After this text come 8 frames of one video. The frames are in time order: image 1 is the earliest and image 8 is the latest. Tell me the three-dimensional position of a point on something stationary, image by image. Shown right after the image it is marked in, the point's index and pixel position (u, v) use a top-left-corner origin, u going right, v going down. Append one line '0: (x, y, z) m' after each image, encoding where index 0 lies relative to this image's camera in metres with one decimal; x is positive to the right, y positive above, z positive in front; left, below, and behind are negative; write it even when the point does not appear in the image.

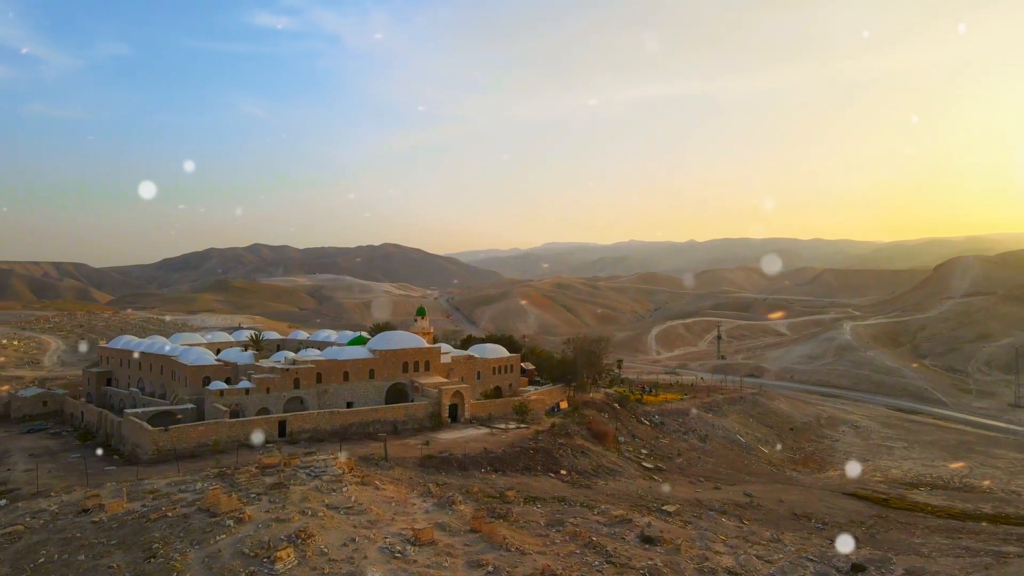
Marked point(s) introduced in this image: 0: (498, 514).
0: (-0.4, -5.5, +16.1) m
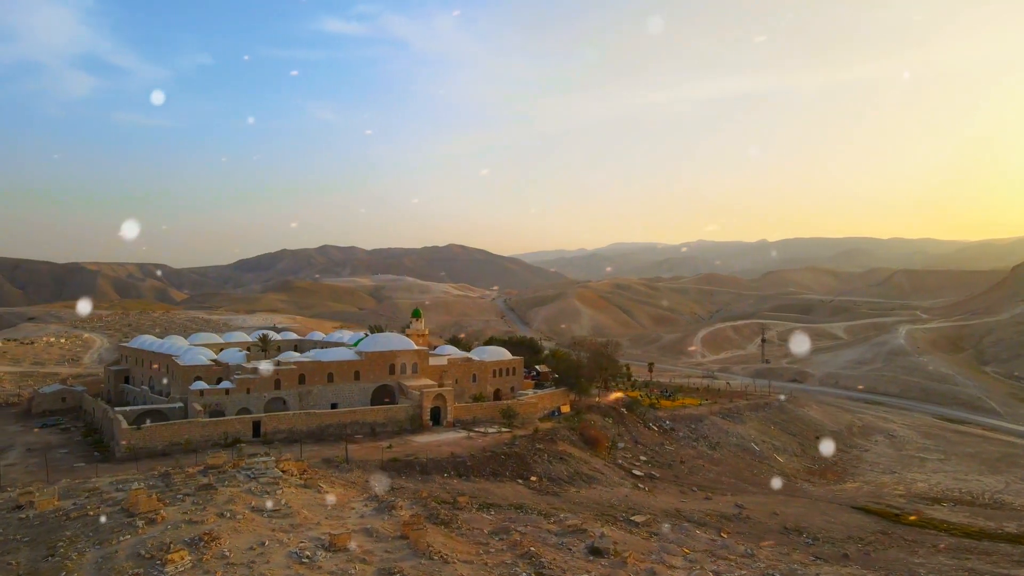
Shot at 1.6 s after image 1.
0: (-1.7, -5.5, +15.8) m
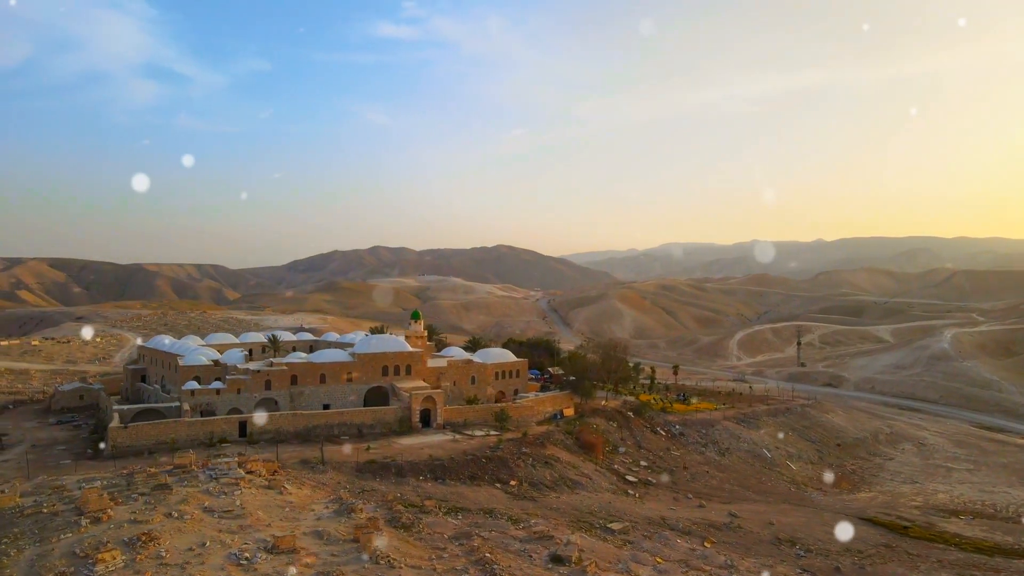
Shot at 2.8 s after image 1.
0: (-2.6, -5.6, +15.7) m
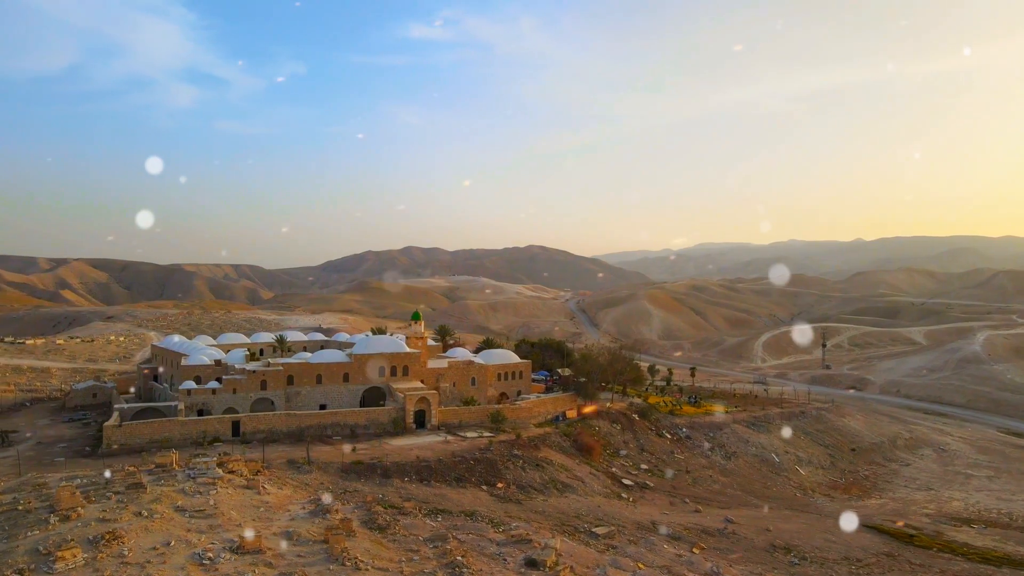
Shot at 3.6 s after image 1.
0: (-3.2, -5.6, +15.6) m
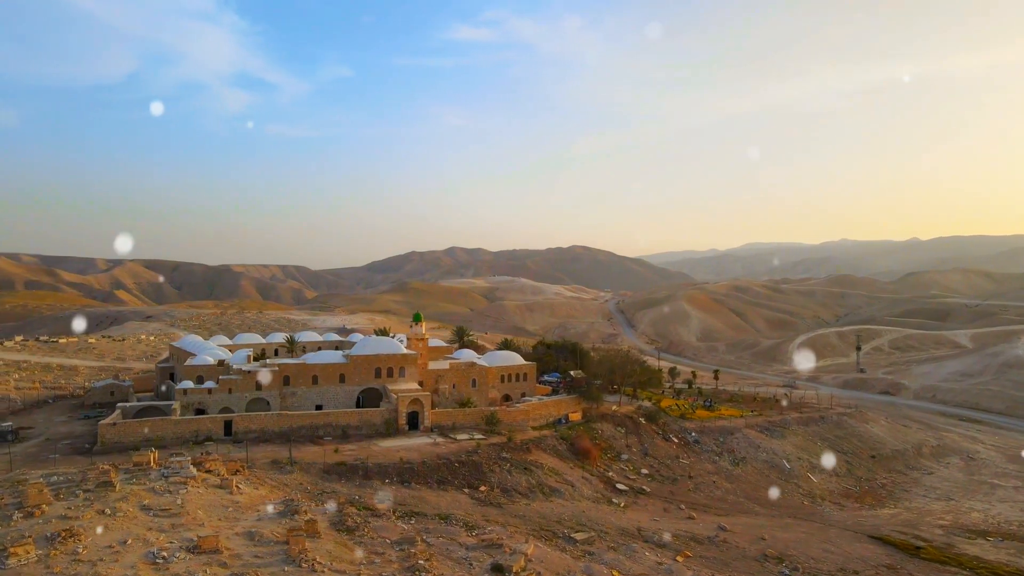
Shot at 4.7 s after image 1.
0: (-4.0, -5.7, +15.7) m
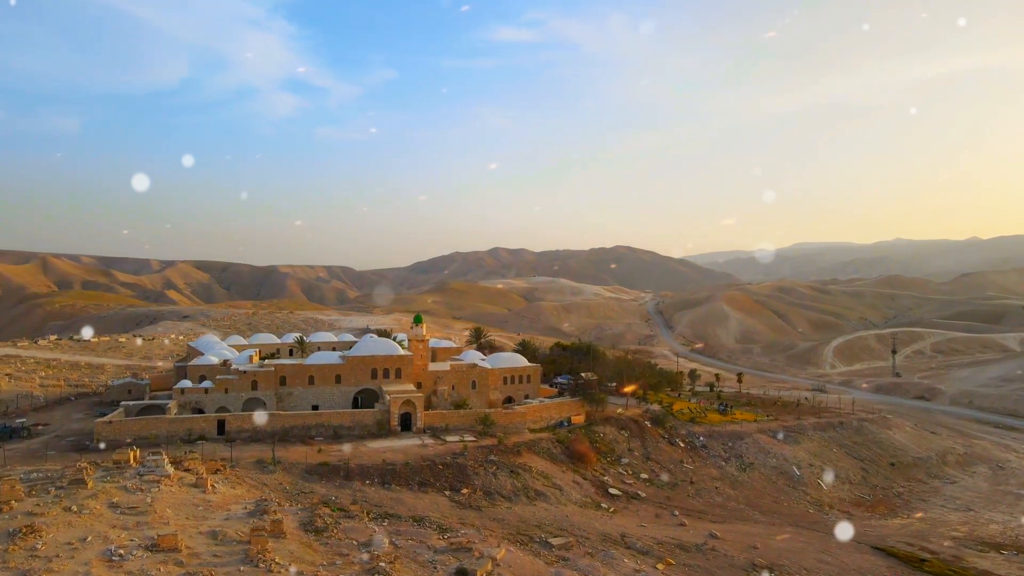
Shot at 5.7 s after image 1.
0: (-4.8, -5.7, +15.8) m
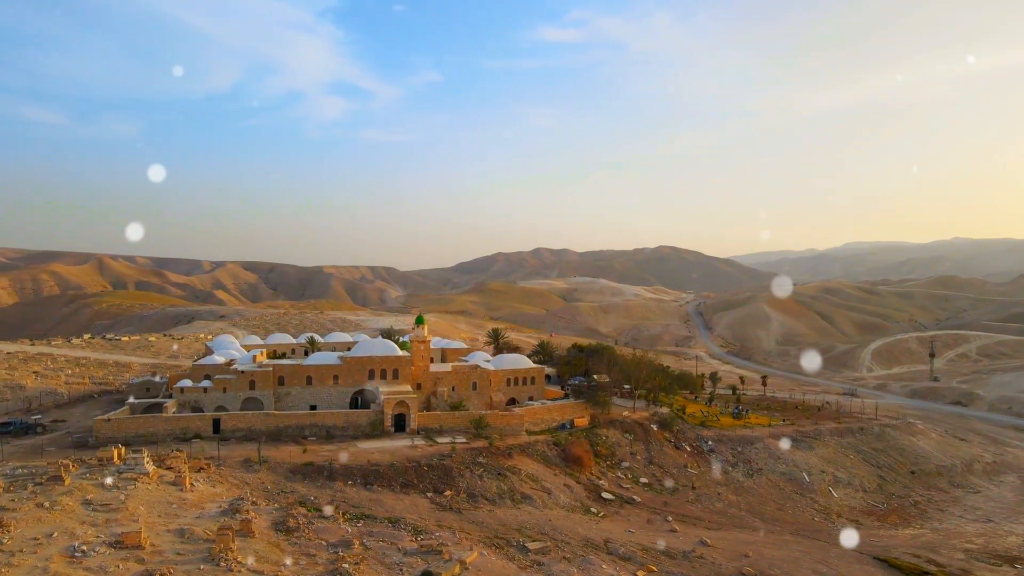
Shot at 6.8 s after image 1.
0: (-5.5, -5.8, +15.9) m
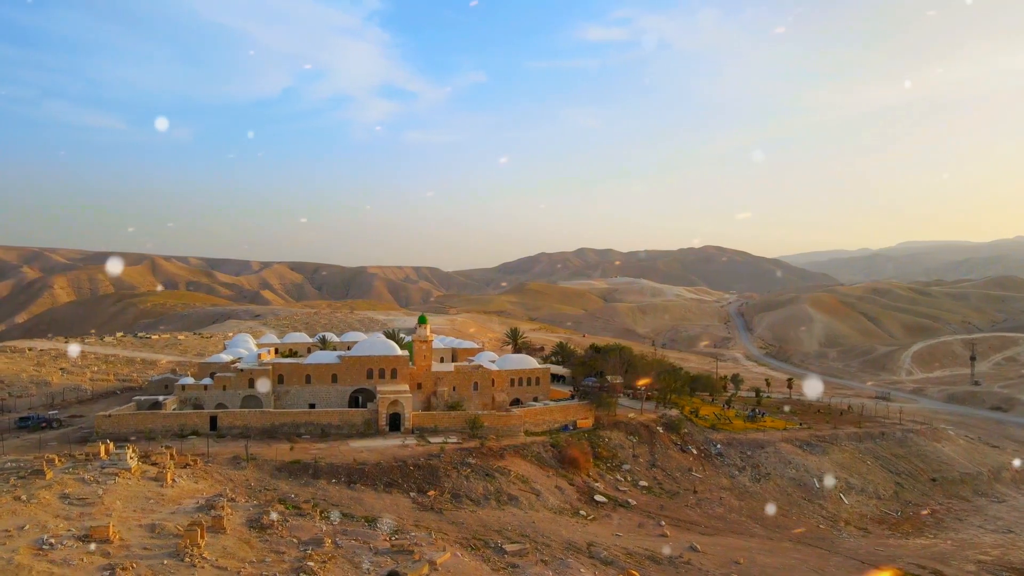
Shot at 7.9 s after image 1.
0: (-6.2, -5.8, +16.1) m
